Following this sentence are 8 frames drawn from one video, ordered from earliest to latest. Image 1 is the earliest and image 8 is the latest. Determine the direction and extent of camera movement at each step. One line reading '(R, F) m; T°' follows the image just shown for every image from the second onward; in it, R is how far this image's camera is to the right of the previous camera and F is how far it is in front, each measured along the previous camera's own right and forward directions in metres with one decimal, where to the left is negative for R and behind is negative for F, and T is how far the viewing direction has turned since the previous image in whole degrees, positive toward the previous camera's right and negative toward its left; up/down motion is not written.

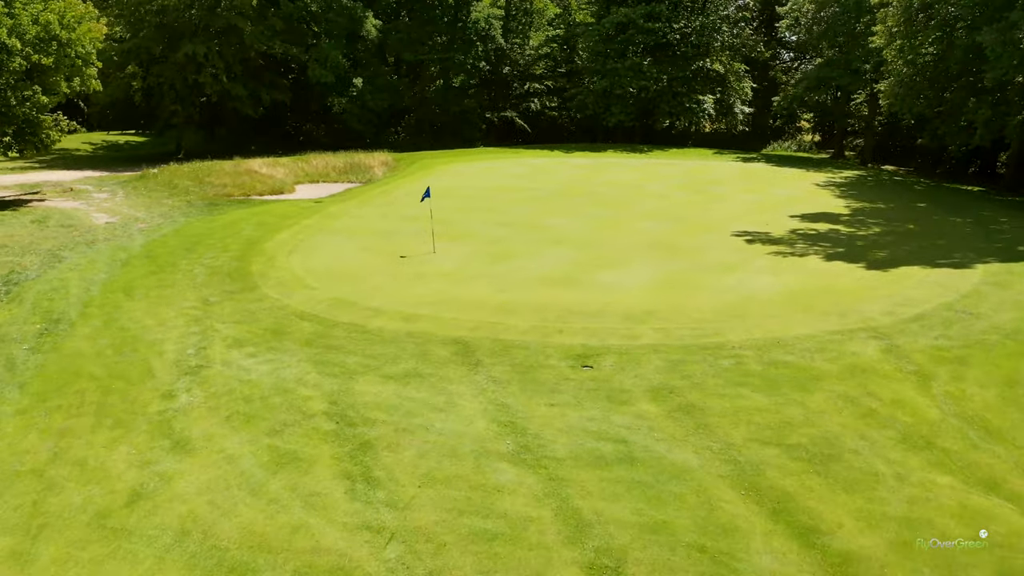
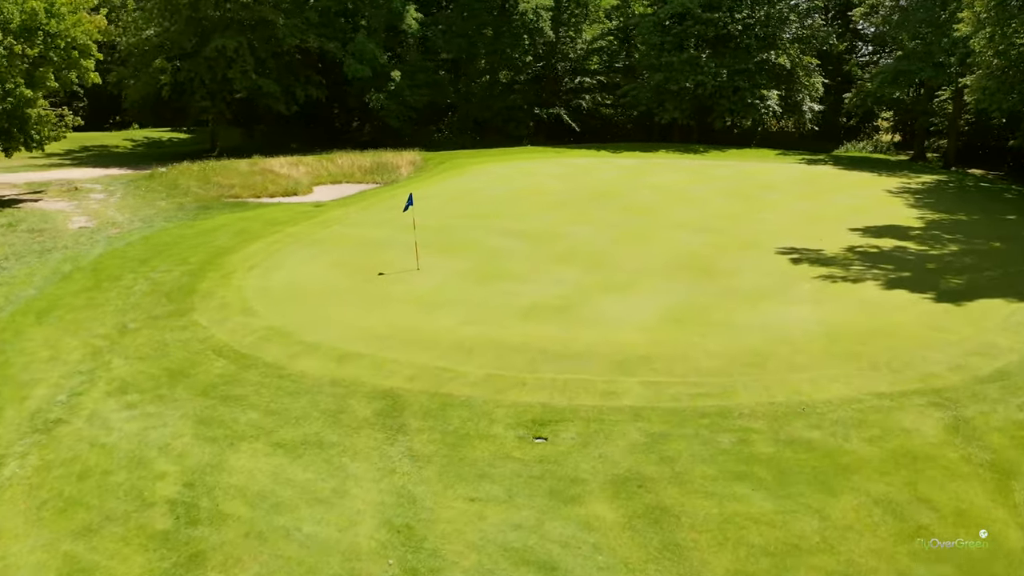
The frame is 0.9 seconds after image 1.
(+1.2, +2.2) m; -5°
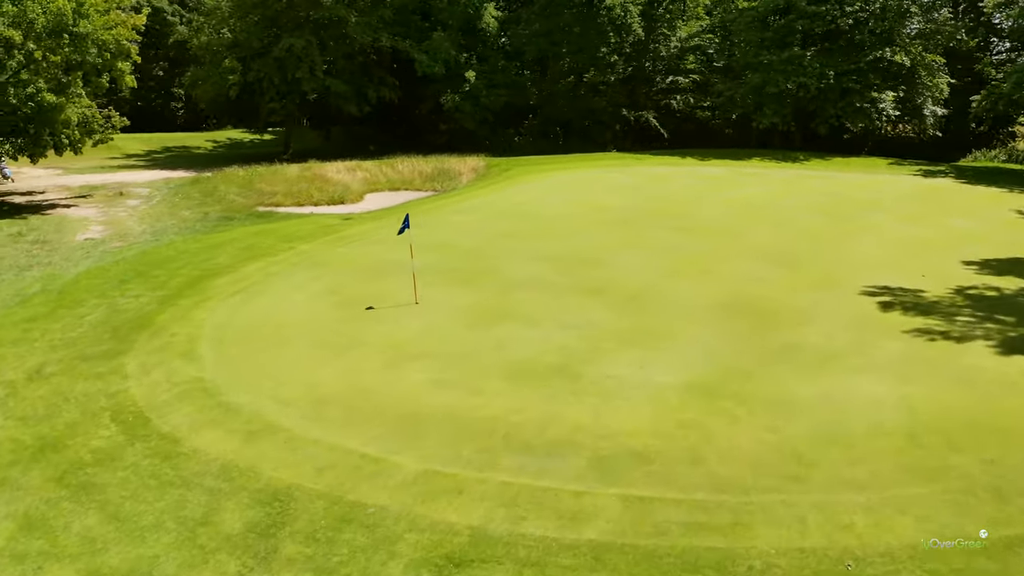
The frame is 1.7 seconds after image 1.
(+1.2, +2.2) m; -7°
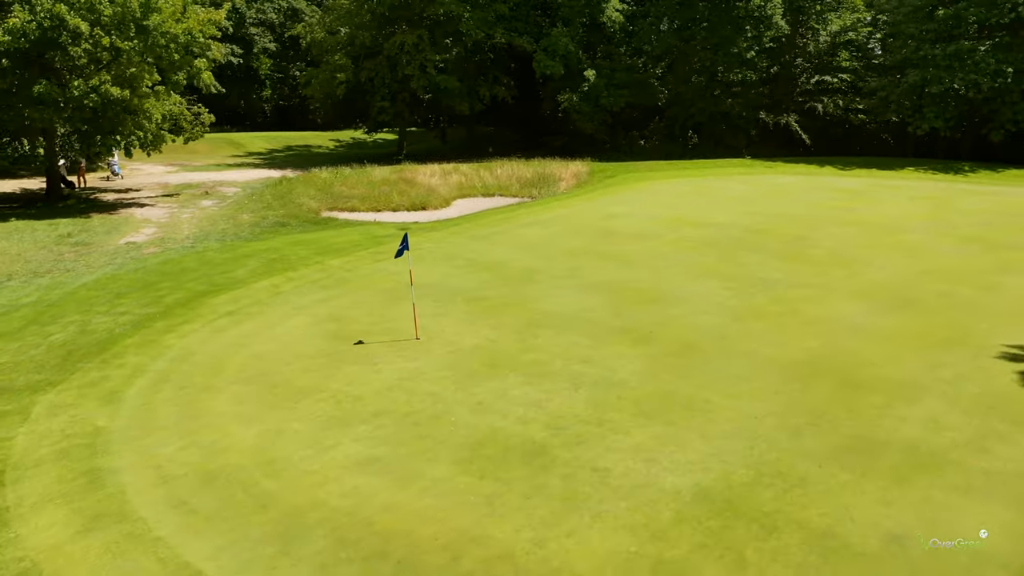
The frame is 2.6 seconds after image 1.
(+1.4, +2.1) m; -10°
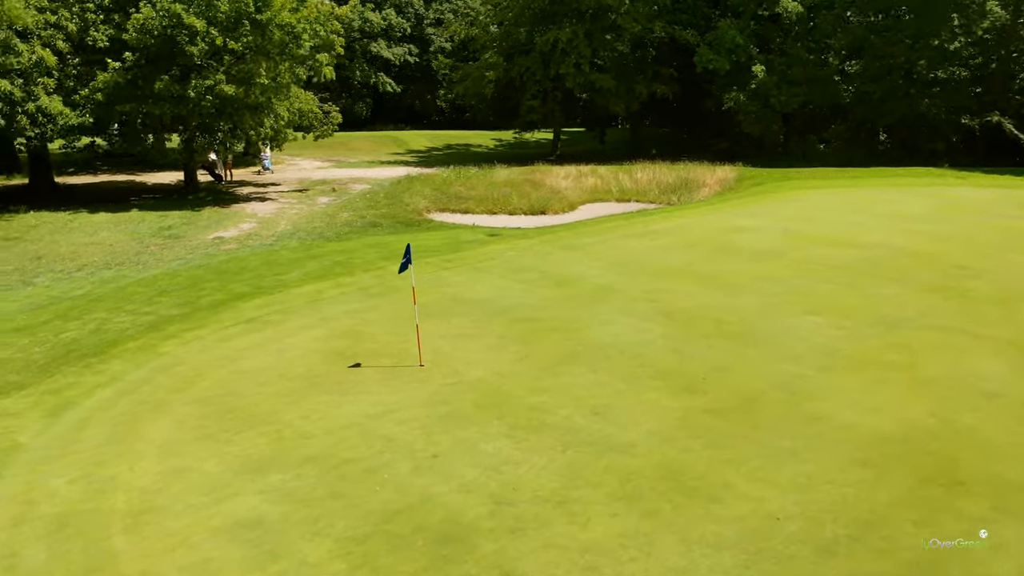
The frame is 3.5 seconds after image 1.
(+1.6, +1.7) m; -13°
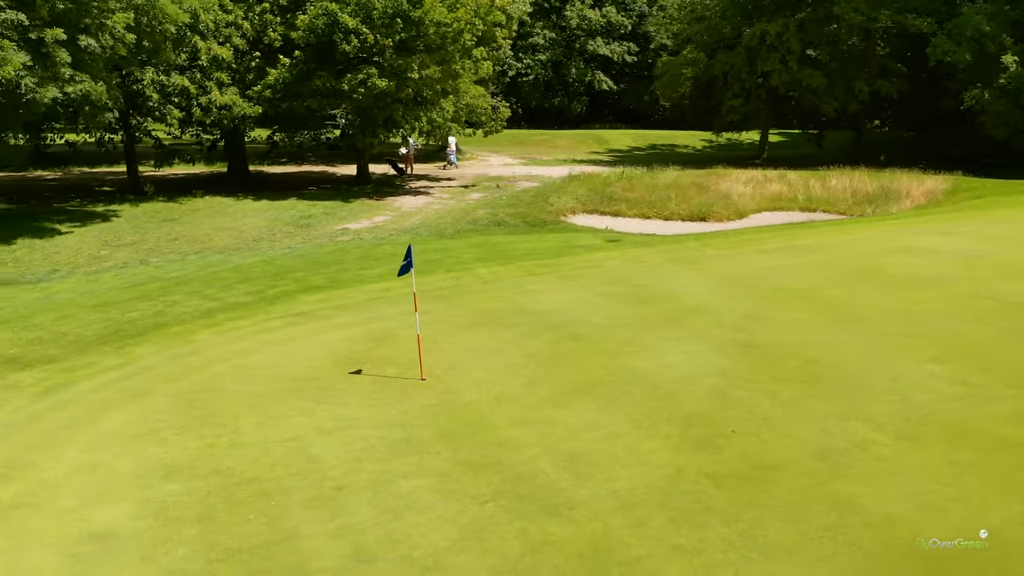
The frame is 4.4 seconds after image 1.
(+1.9, +1.3) m; -17°
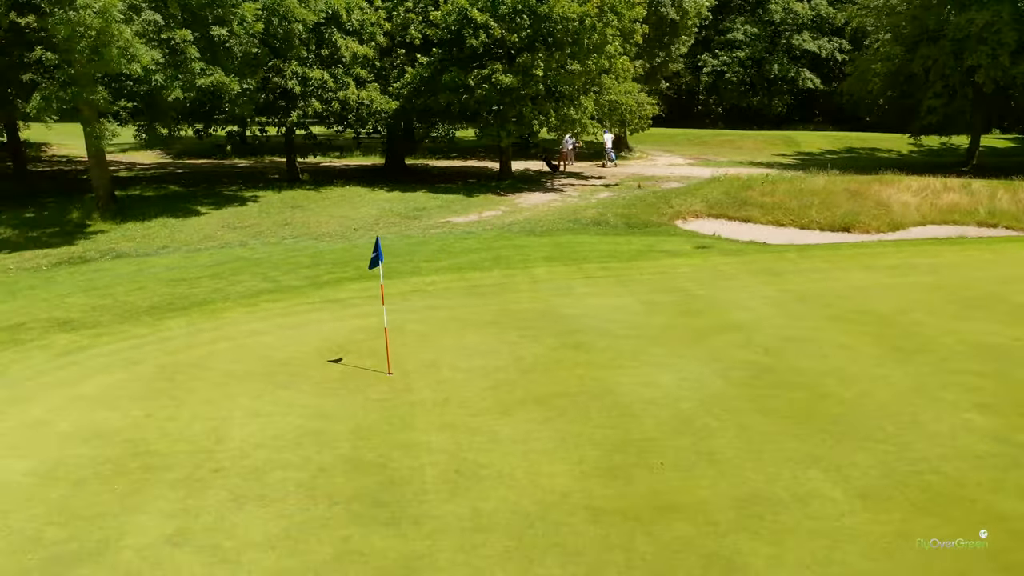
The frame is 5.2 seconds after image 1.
(+2.1, +0.6) m; -15°
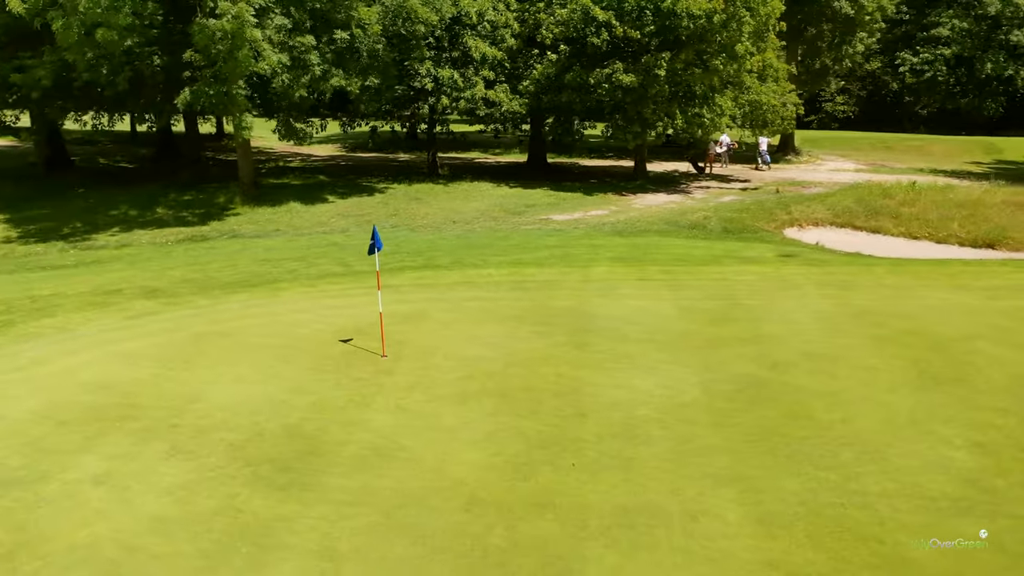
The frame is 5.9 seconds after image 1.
(+1.8, +0.1) m; -14°
